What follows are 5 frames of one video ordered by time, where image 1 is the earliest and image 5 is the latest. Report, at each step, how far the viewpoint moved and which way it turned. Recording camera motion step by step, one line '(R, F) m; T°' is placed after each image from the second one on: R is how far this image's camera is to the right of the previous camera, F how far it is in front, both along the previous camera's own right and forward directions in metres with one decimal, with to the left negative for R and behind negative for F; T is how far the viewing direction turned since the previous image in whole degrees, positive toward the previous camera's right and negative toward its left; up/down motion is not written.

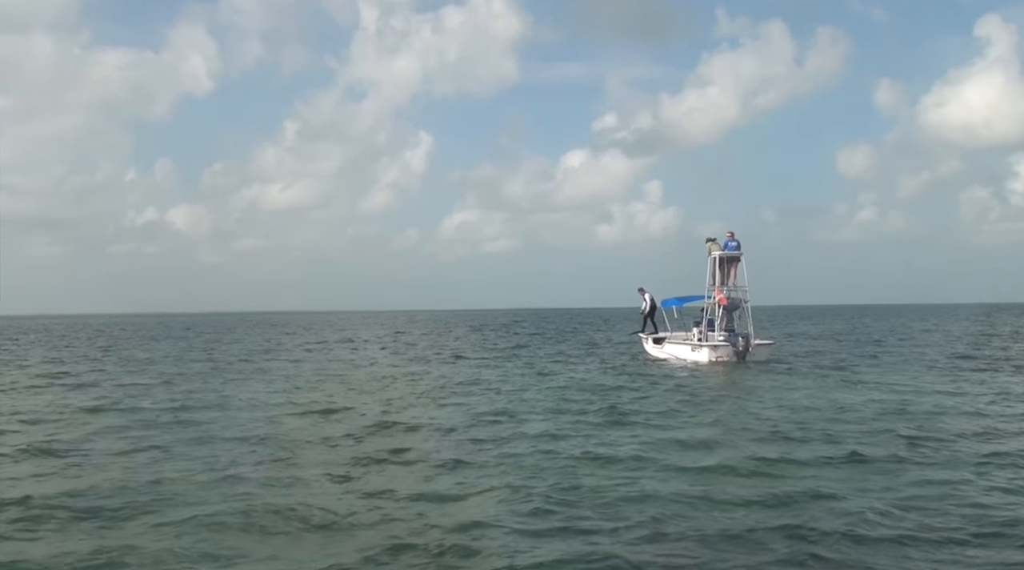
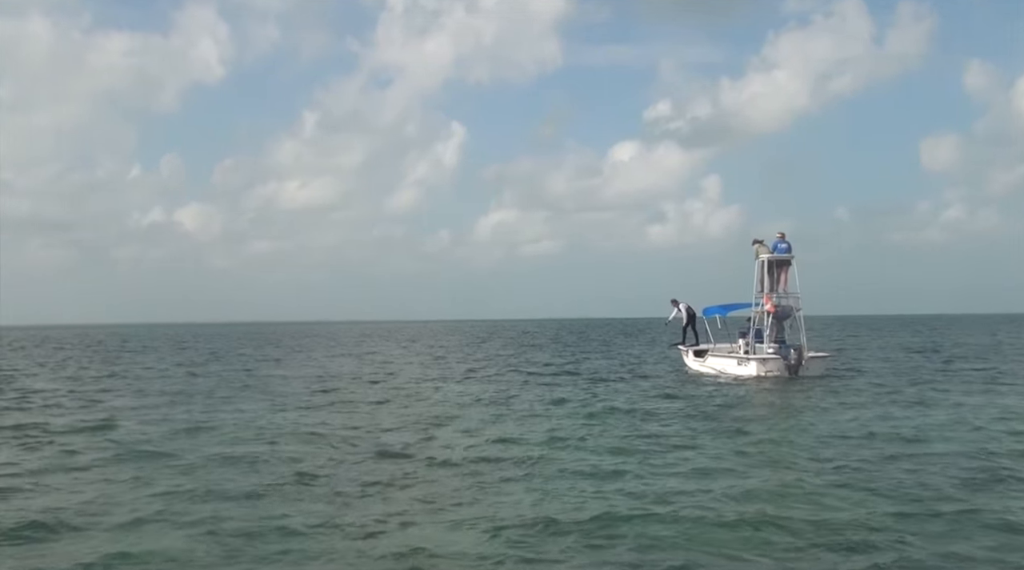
(+0.9, +4.6) m; -3°
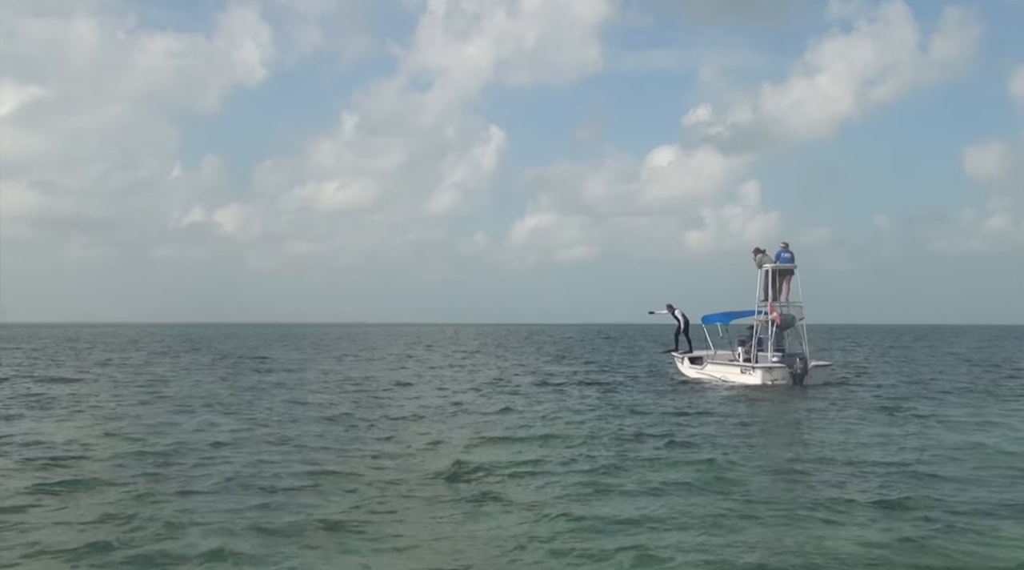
(+1.0, -1.7) m; -2°
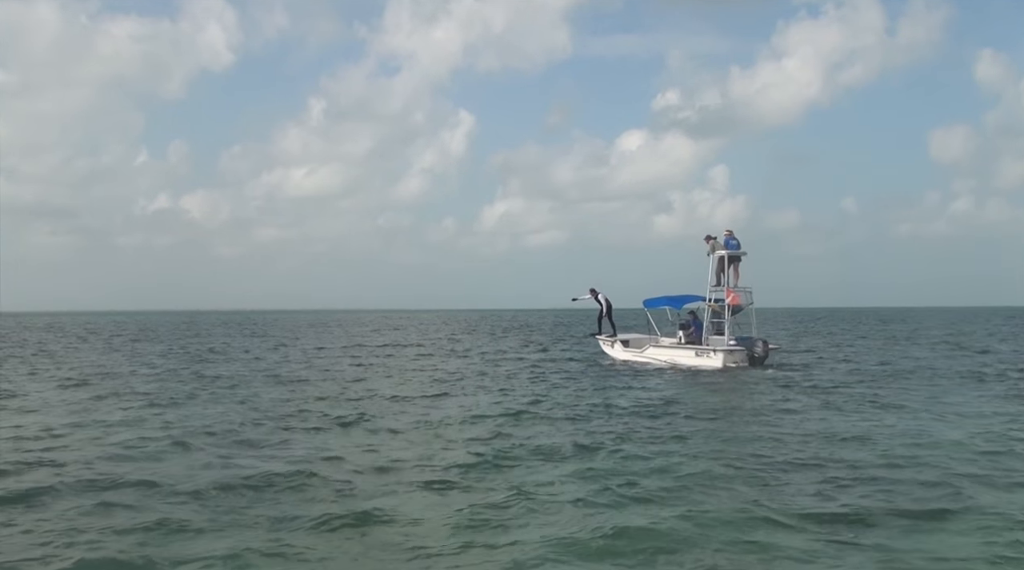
(+0.6, -0.7) m; +2°
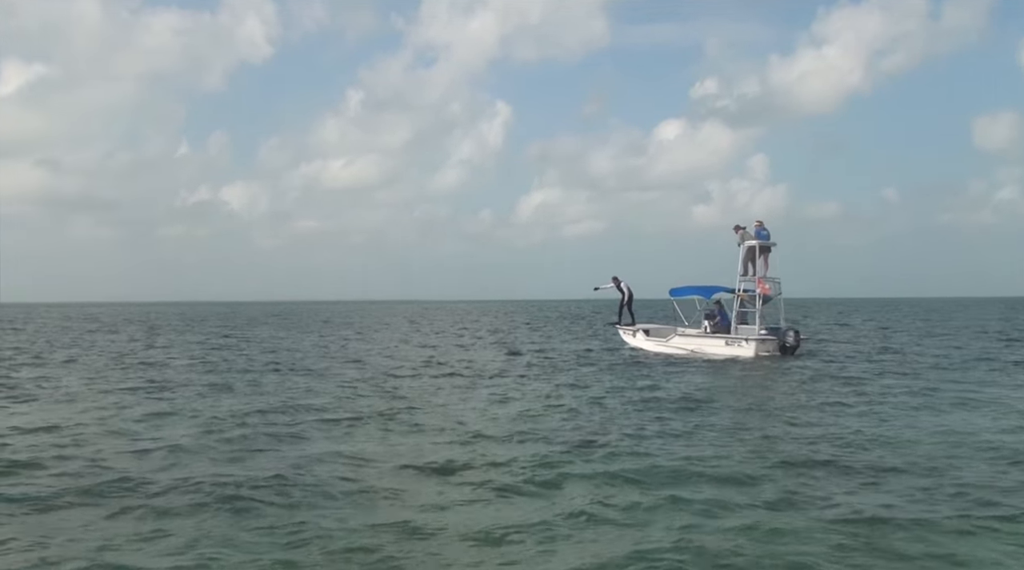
(+0.3, -0.4) m; -2°
